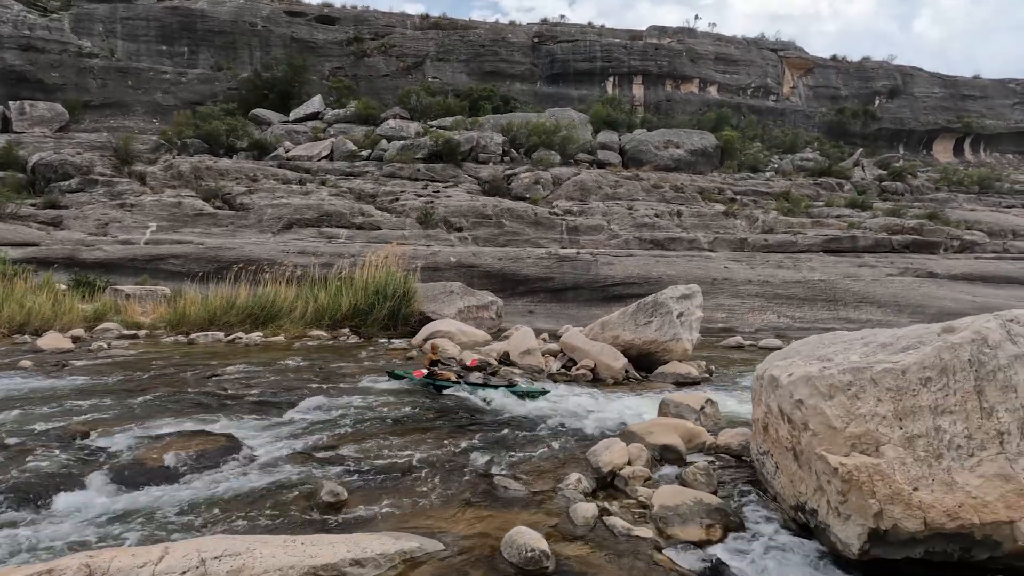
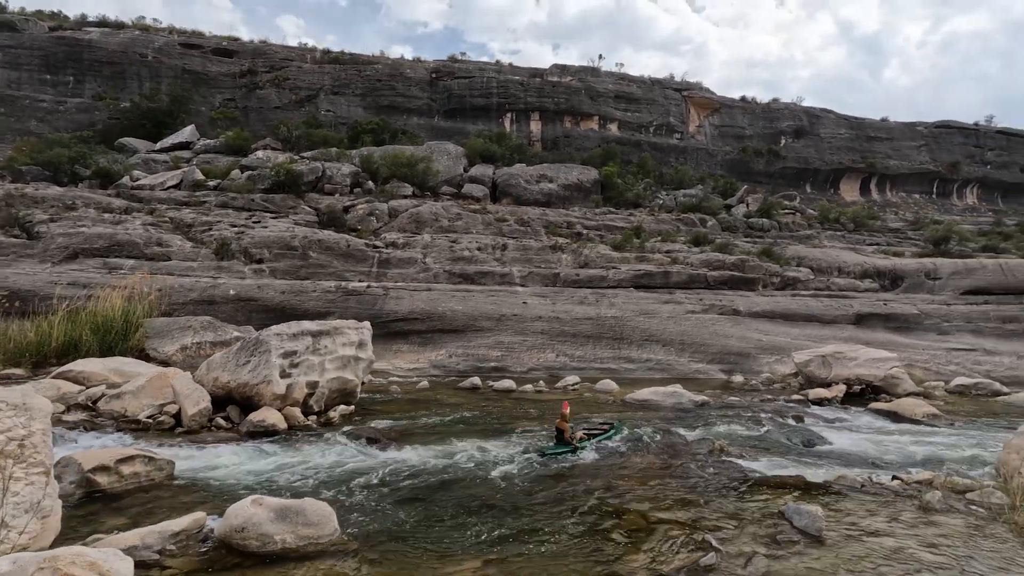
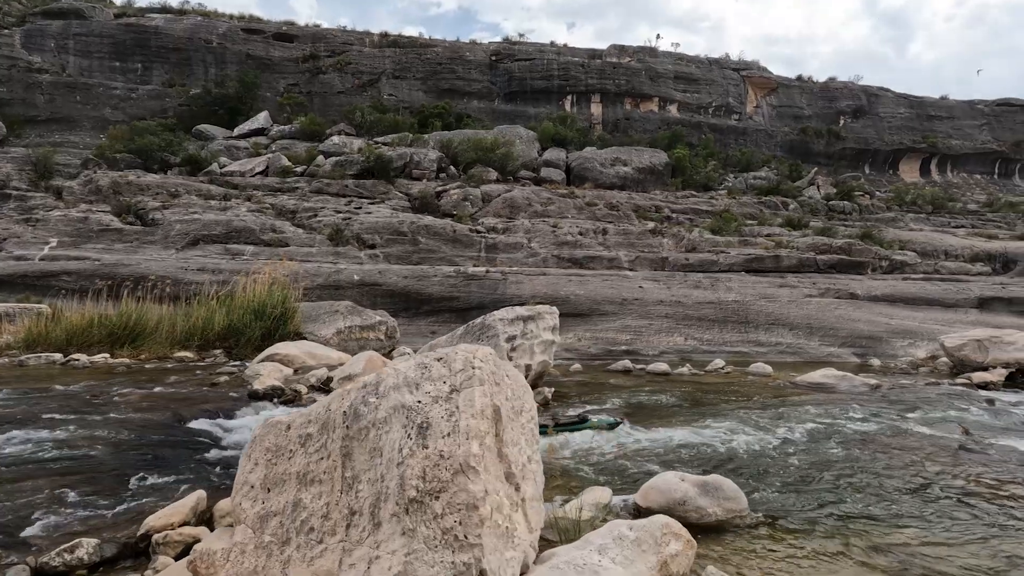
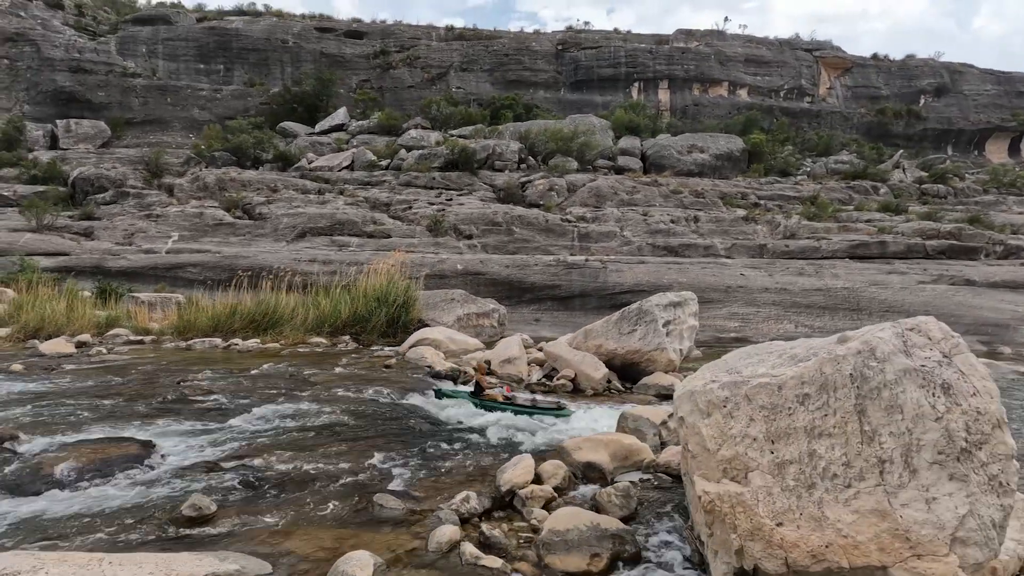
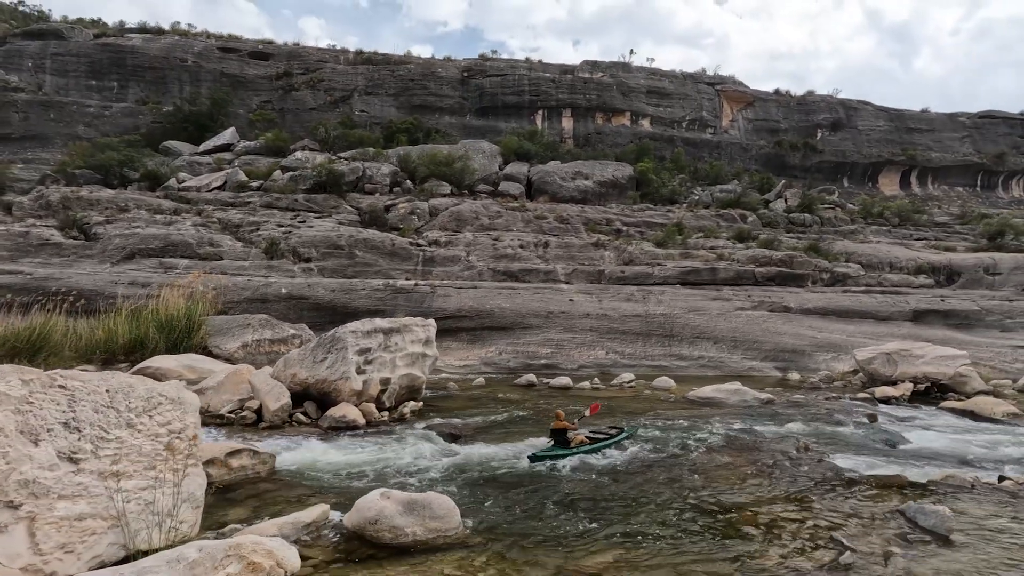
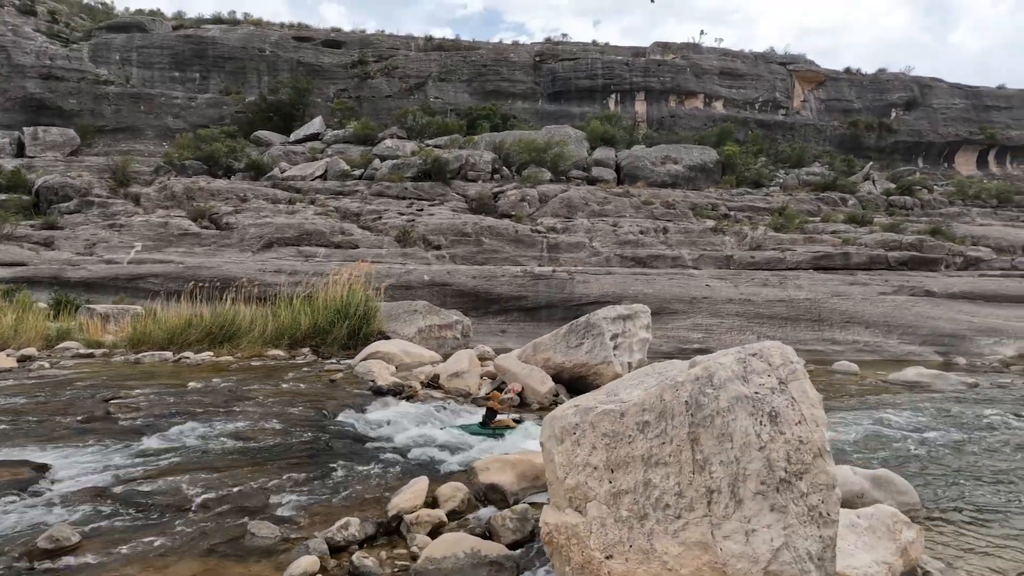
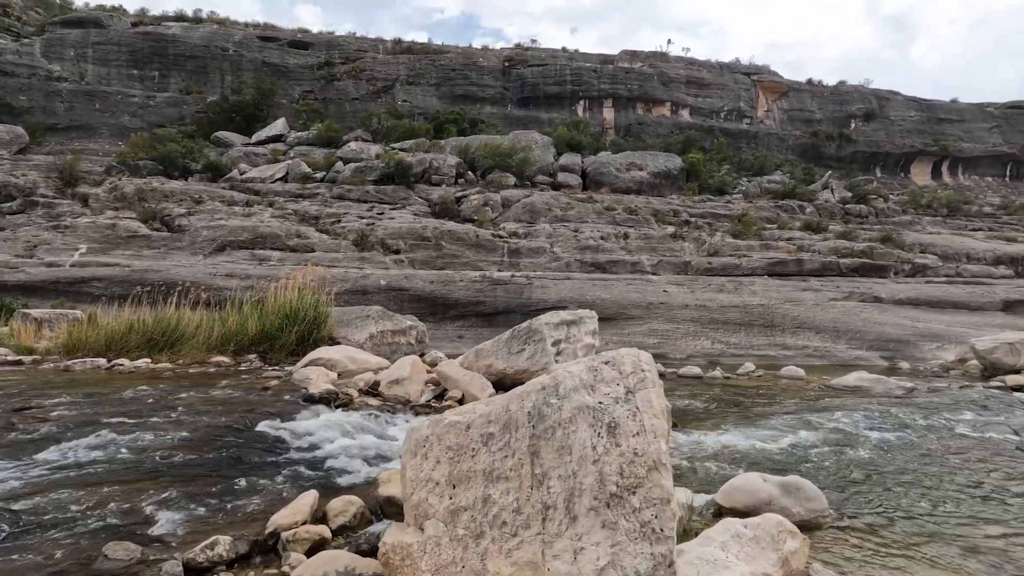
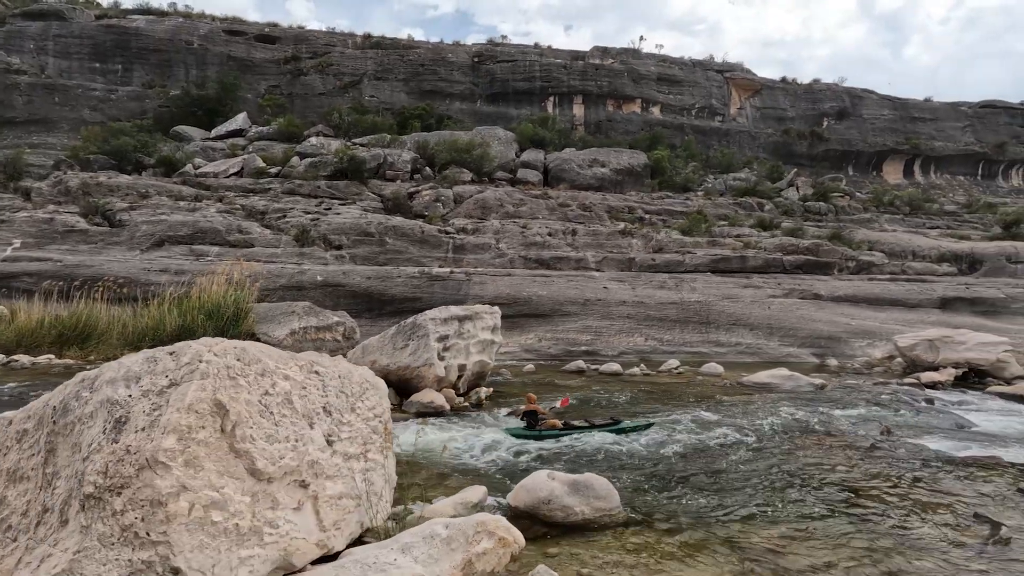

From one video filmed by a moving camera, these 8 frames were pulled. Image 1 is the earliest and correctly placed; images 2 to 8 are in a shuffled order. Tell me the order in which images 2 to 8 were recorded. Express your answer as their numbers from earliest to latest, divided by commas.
4, 6, 7, 3, 8, 5, 2
